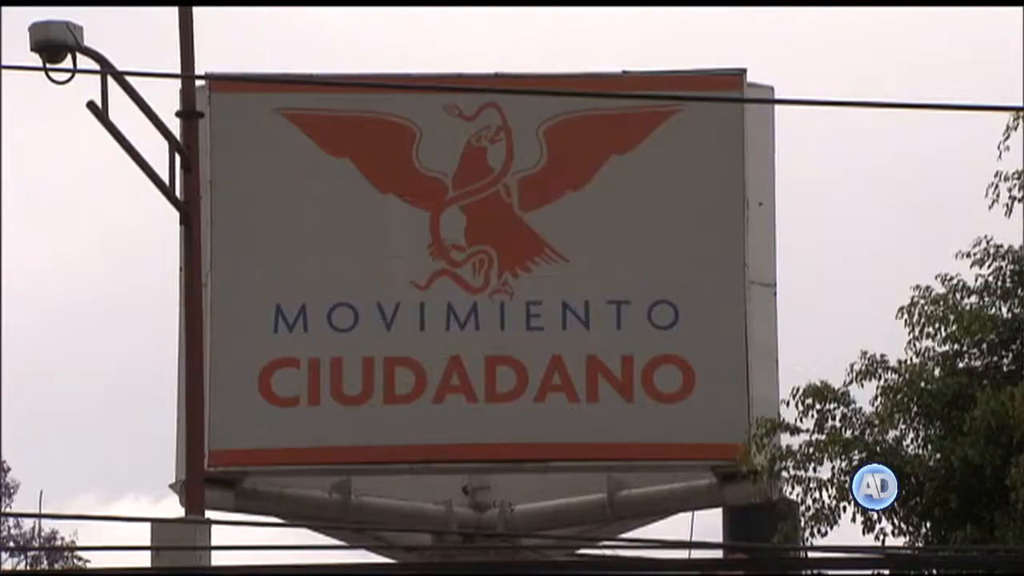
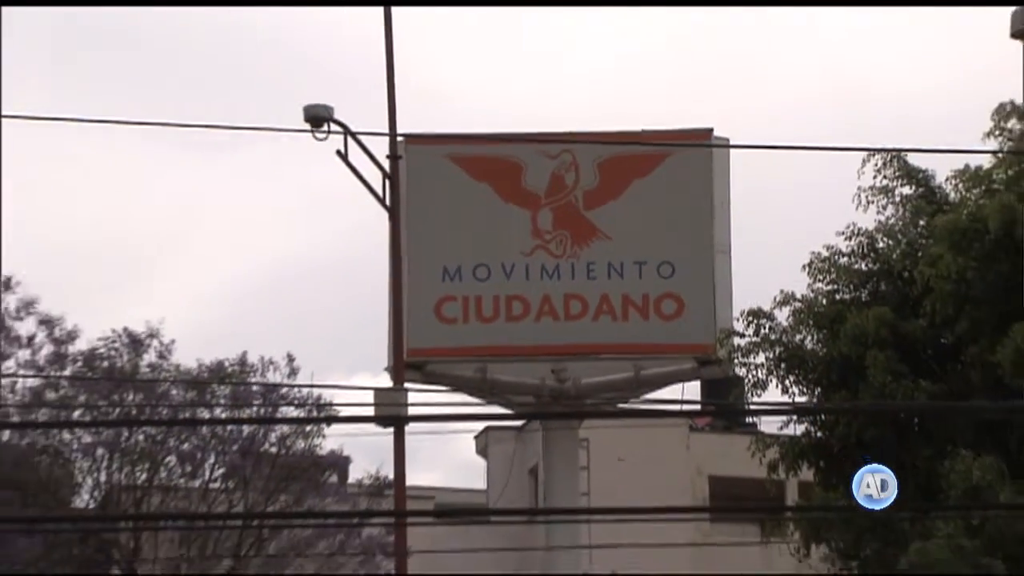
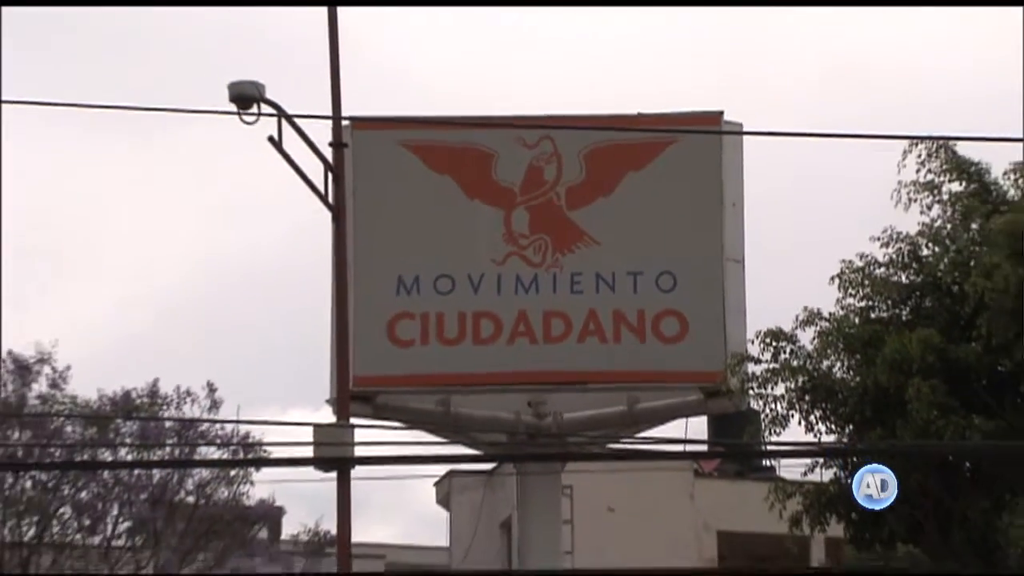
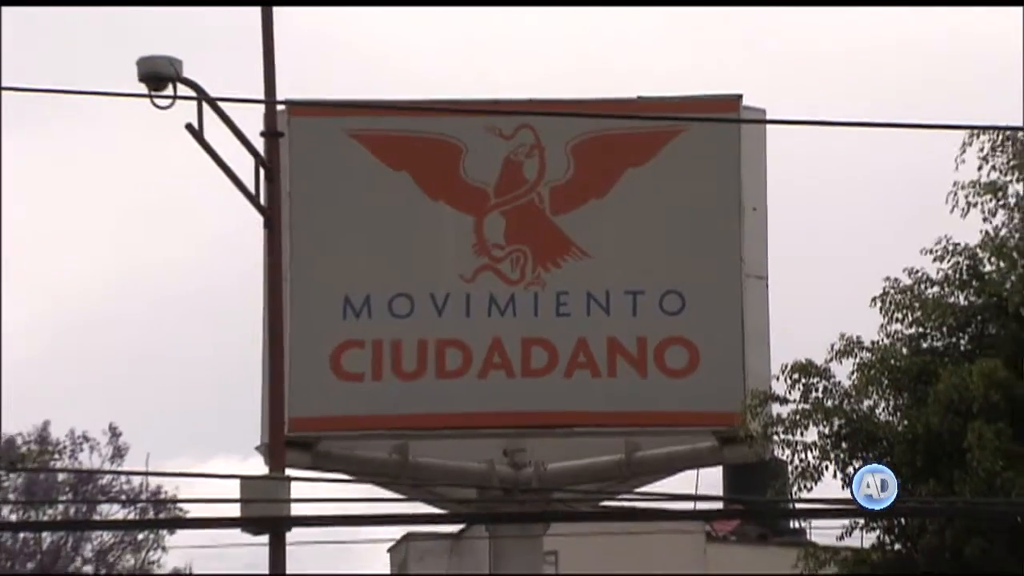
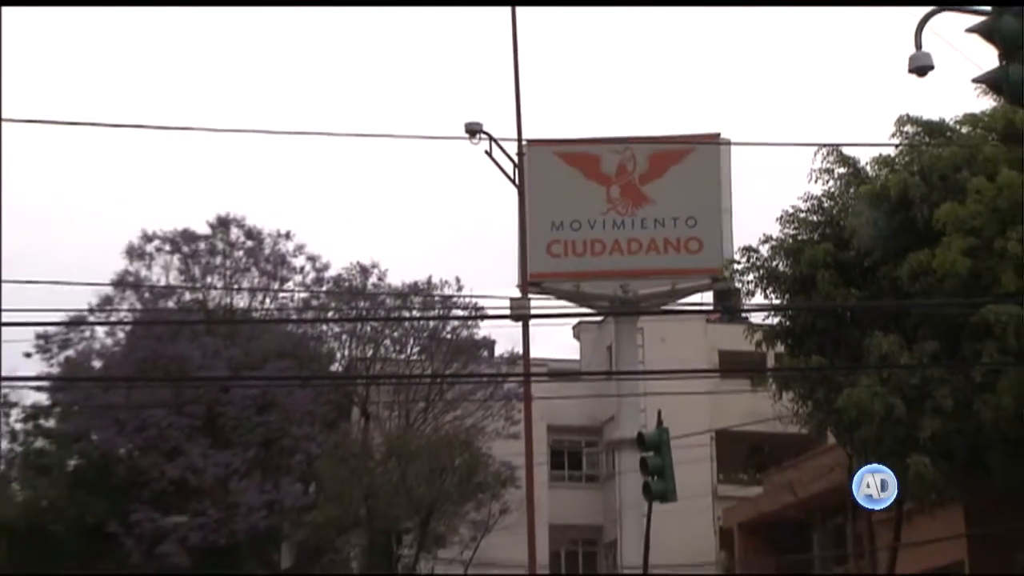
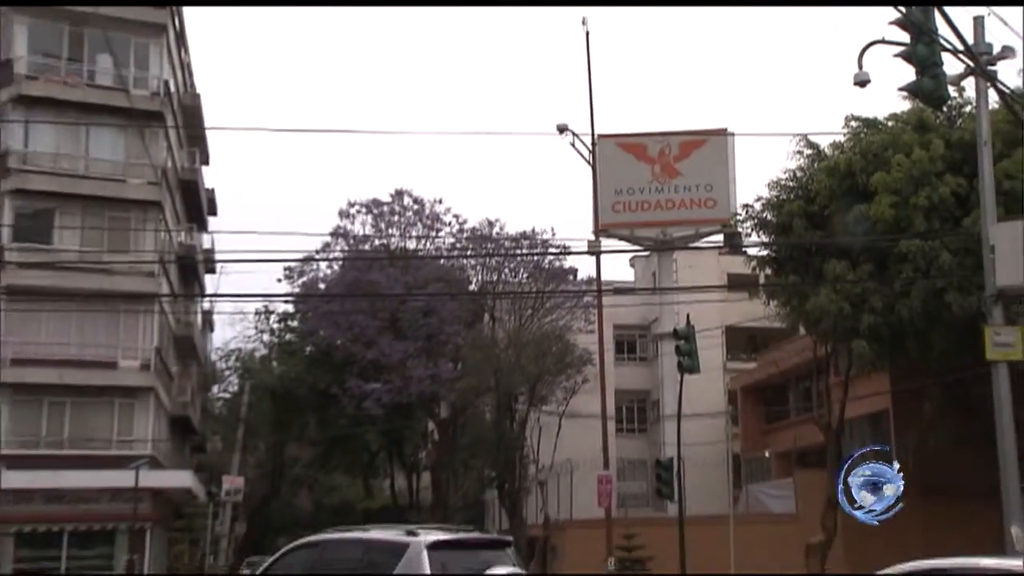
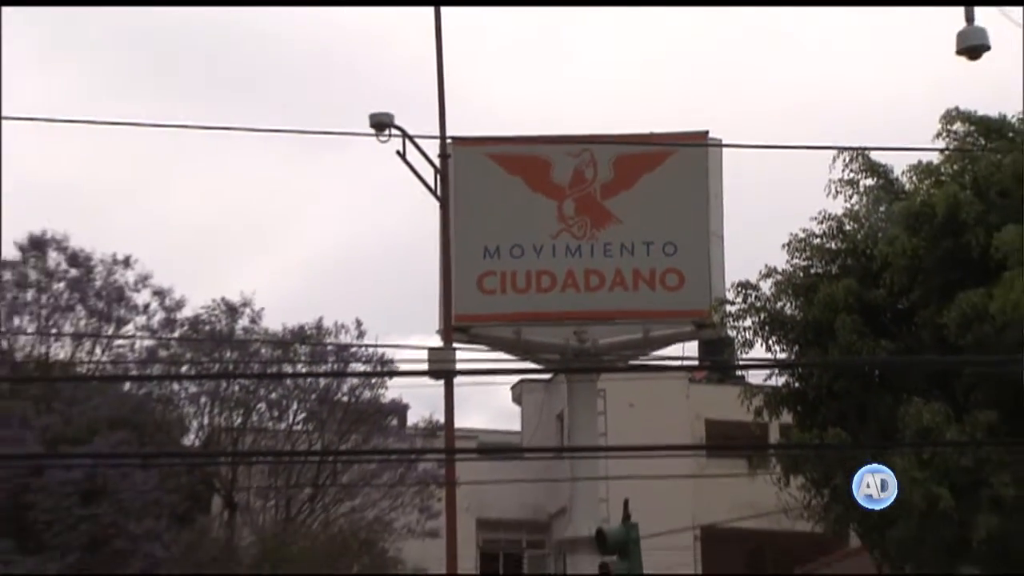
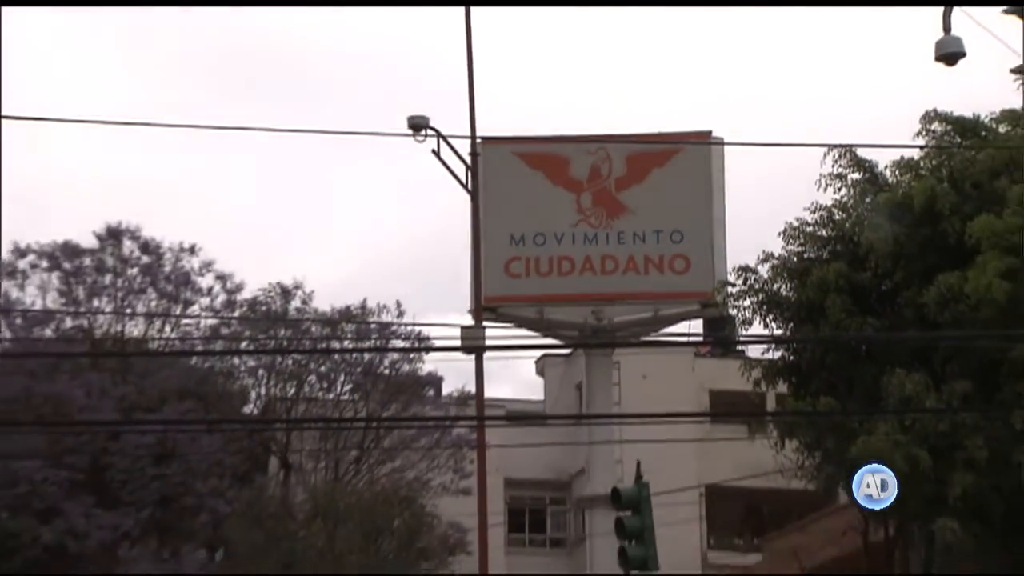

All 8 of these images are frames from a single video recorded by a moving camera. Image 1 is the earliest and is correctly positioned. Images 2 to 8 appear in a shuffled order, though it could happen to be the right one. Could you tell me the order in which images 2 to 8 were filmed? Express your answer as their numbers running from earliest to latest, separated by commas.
4, 3, 2, 7, 8, 5, 6
